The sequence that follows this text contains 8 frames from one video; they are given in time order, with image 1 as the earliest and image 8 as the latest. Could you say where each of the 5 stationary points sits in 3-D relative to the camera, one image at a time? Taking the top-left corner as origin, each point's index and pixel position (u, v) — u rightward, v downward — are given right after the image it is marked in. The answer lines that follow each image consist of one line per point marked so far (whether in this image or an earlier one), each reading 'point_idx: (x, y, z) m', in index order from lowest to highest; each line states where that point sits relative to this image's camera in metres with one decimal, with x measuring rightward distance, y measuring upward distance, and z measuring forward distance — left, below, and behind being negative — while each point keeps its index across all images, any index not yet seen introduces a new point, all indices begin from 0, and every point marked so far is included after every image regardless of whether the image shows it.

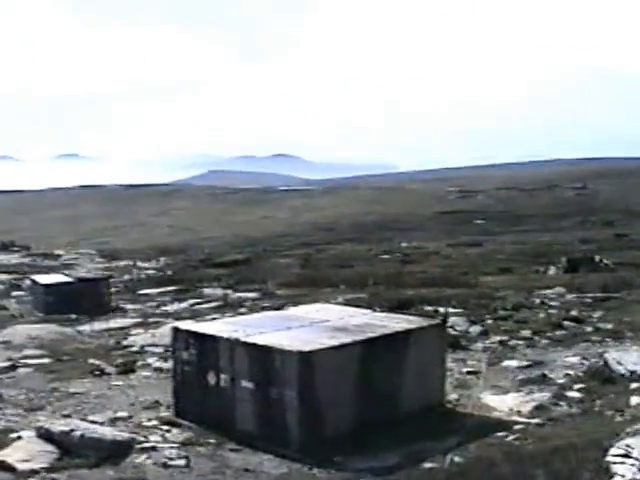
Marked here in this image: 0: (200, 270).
0: (-2.3, -0.7, +17.1) m
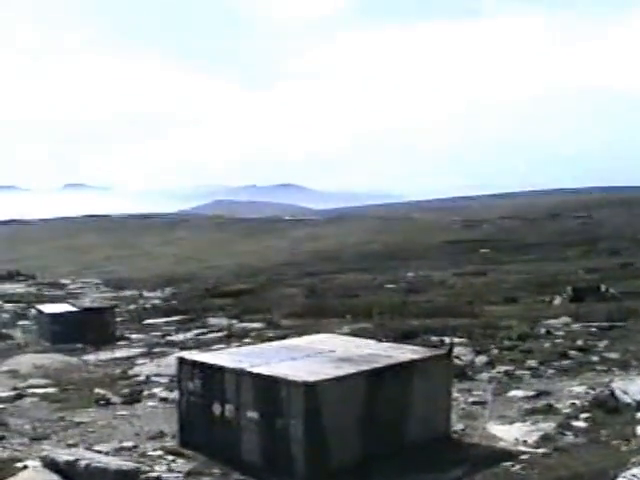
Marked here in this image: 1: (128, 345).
0: (-2.2, -1.2, +17.1) m
1: (-3.2, -1.7, +15.0) m
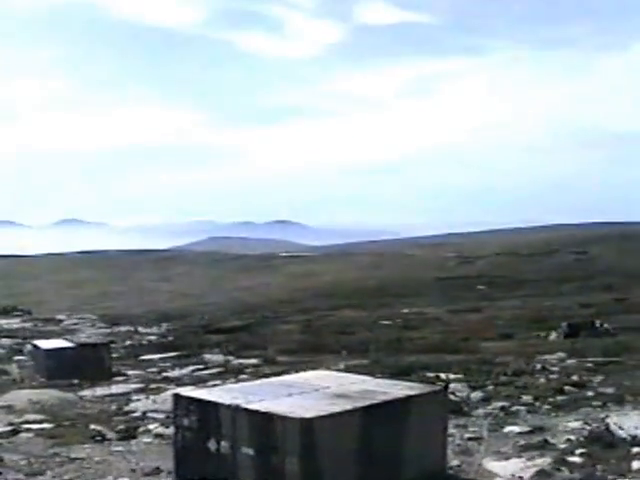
0: (-2.3, -1.8, +17.1) m
1: (-3.2, -2.3, +15.0) m
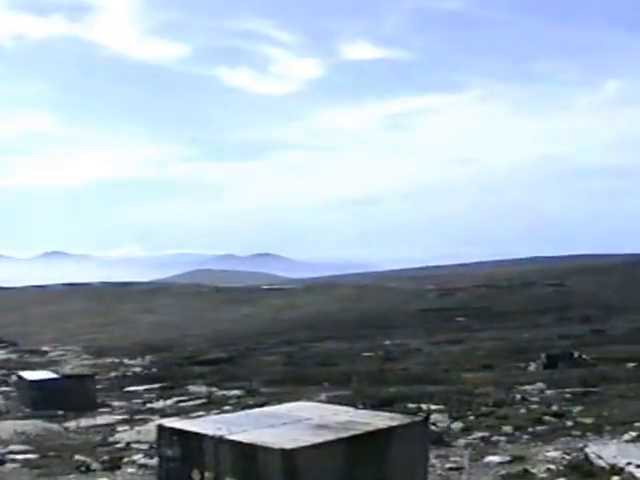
0: (-2.6, -2.5, +17.3) m
1: (-3.5, -2.9, +15.1) m
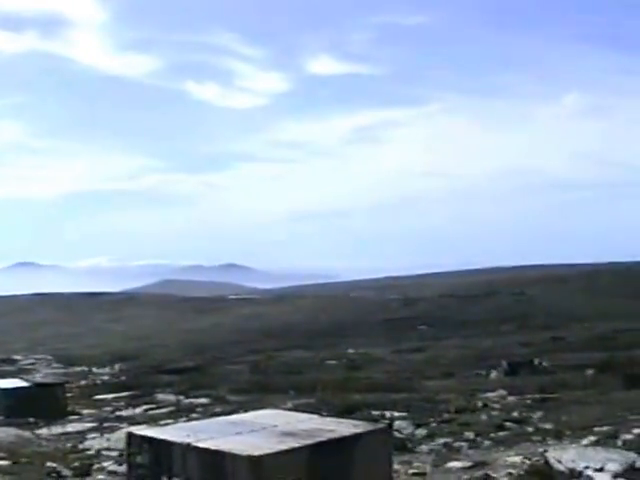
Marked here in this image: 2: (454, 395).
0: (-3.2, -2.6, +17.6) m
1: (-4.1, -3.1, +15.4) m
2: (+2.4, -2.8, +16.1) m
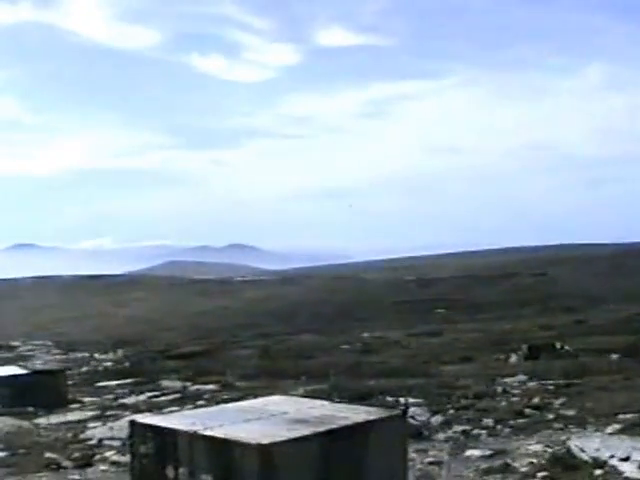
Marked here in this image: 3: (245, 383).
0: (-3.0, -2.3, +16.9) m
1: (-3.9, -2.7, +14.7) m
2: (+2.6, -2.4, +15.4) m
3: (-1.3, -2.4, +15.1) m
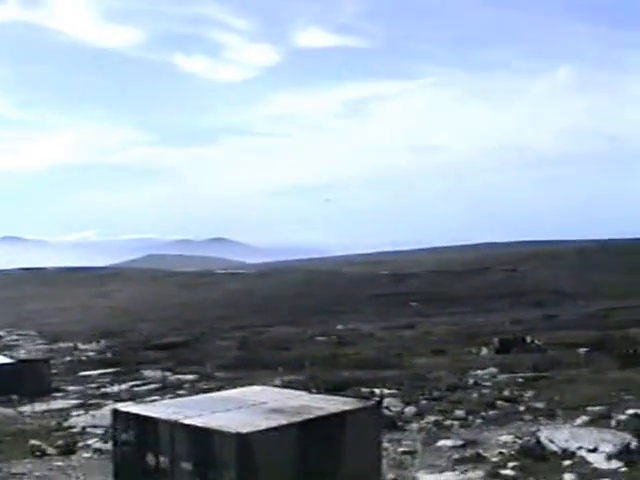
0: (-3.4, -2.2, +17.3) m
1: (-4.3, -2.6, +15.2) m
2: (+2.2, -2.3, +15.9) m
3: (-1.6, -2.3, +15.5) m
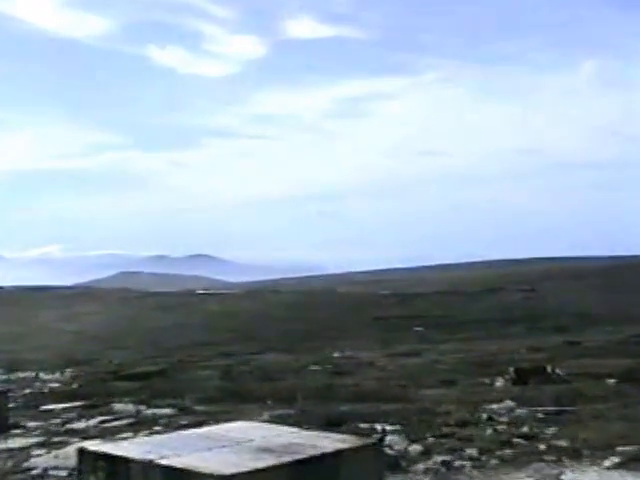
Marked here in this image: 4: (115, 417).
0: (-3.5, -2.4, +15.6) m
1: (-4.4, -2.9, +13.4) m
2: (+2.1, -2.6, +14.1) m
3: (-1.7, -2.5, +13.8) m
4: (-3.1, -2.7, +13.6) m
